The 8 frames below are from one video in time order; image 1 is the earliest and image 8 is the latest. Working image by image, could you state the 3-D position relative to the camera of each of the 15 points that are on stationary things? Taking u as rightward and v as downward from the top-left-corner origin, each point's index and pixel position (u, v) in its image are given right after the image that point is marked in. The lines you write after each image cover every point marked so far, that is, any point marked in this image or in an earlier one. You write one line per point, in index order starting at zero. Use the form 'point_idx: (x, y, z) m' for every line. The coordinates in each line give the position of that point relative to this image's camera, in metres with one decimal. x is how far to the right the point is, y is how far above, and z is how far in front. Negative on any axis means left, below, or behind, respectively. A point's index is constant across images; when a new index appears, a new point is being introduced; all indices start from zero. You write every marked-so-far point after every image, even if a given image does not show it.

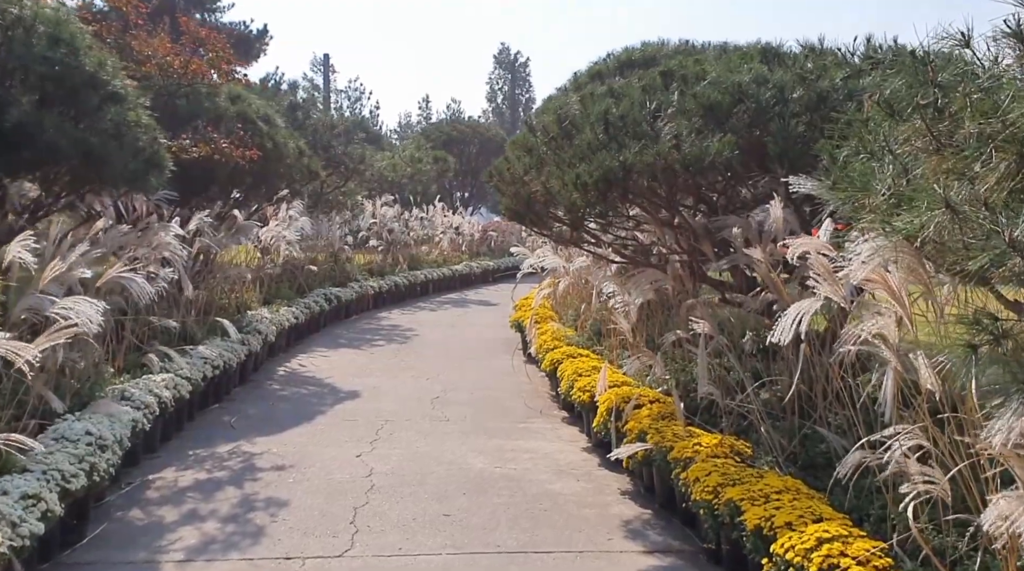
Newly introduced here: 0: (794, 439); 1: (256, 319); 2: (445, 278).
0: (+1.3, -0.7, +4.5) m
1: (-2.3, -0.3, +8.9) m
2: (-1.2, +0.1, +16.9) m
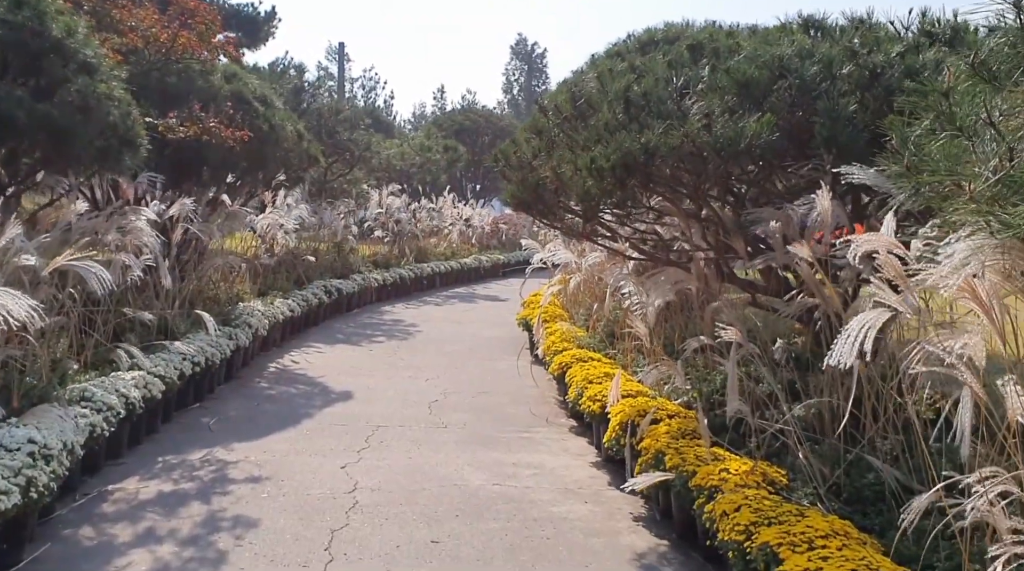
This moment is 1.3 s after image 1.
0: (+1.3, -0.7, +3.9) m
1: (-2.3, -0.2, +8.4) m
2: (-1.0, +0.2, +16.4) m
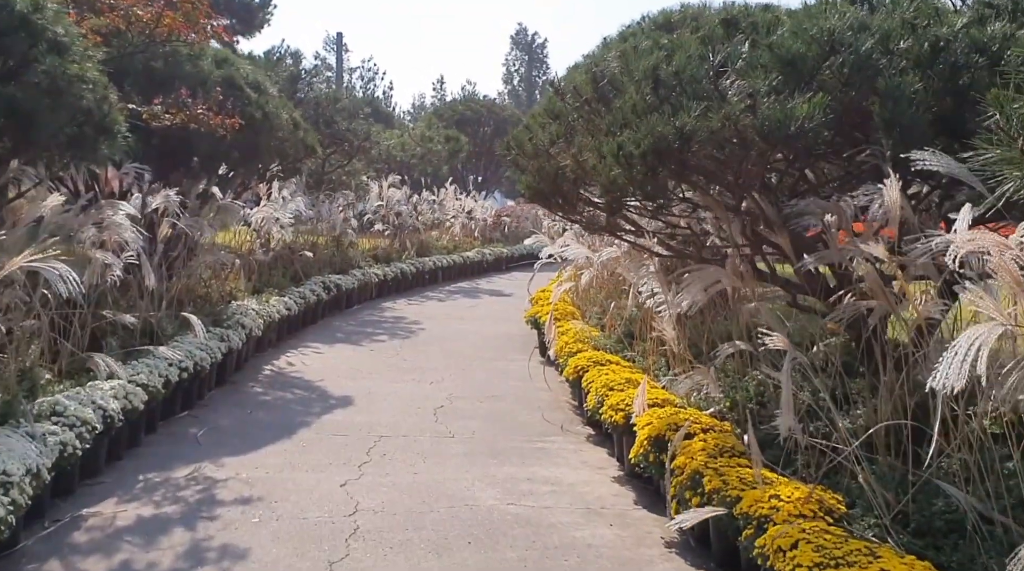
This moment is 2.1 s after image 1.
0: (+1.4, -0.7, +3.4) m
1: (-2.2, -0.2, +7.9) m
2: (-0.9, +0.3, +15.9) m
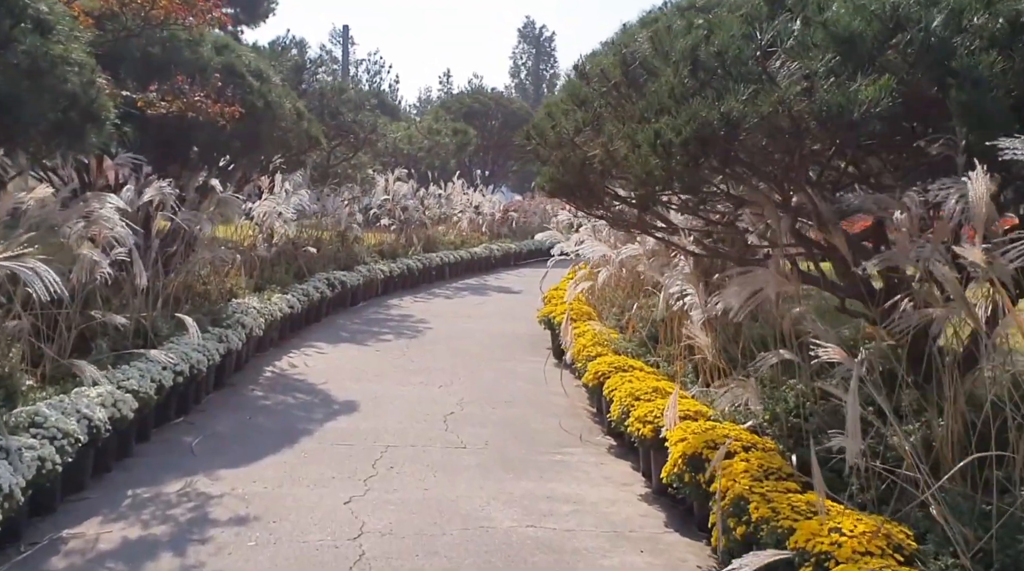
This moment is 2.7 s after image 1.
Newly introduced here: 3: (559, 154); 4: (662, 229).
0: (+1.4, -0.7, +3.0) m
1: (-2.1, -0.2, +7.6) m
2: (-0.8, +0.4, +15.5) m
3: (+0.2, +0.6, +4.2) m
4: (+0.7, +0.2, +4.3) m
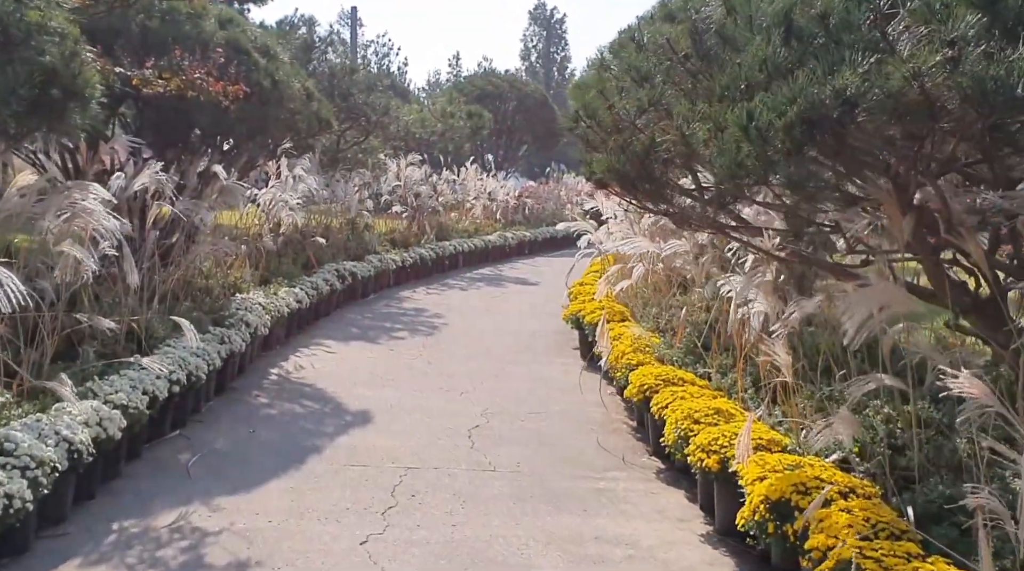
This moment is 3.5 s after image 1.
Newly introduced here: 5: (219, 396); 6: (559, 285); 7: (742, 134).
0: (+1.6, -0.8, +2.4) m
1: (-1.9, -0.2, +7.0) m
2: (-0.5, +0.5, +14.9) m
3: (+0.4, +0.5, +3.5) m
4: (+0.8, +0.2, +3.7) m
5: (-1.8, -0.7, +6.1) m
6: (+0.6, 0.0, +12.5) m
7: (+0.7, +0.4, +2.8) m
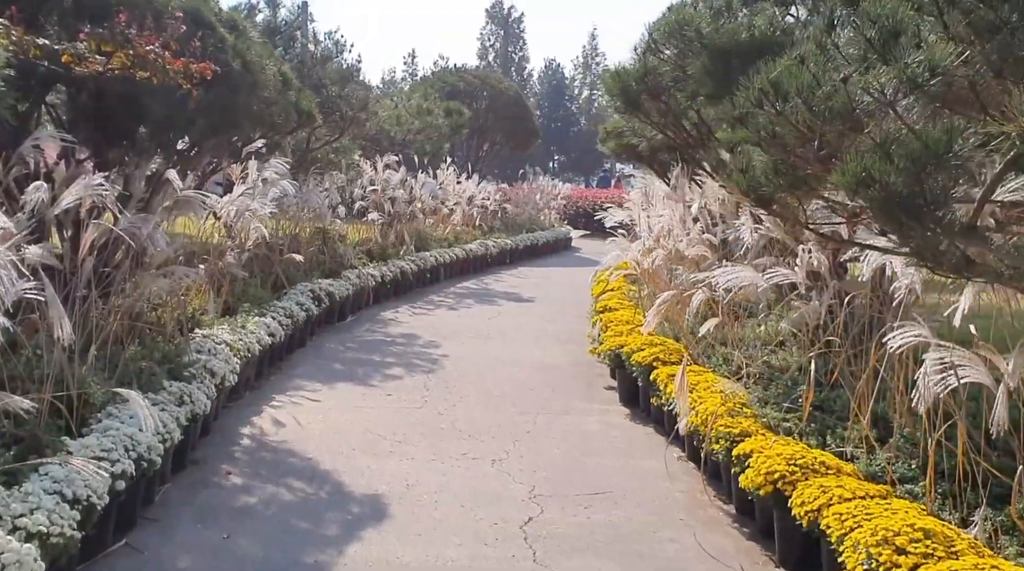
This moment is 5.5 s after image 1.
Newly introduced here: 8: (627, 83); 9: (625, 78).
0: (+2.0, -1.0, +1.1) m
1: (-1.7, -0.4, +5.5) m
2: (-0.7, +0.3, +13.5) m
3: (+0.8, +0.3, +2.2) m
4: (+1.2, 0.0, +2.3) m
5: (-1.6, -0.9, +4.6) m
6: (+0.5, -0.2, +11.1) m
7: (+1.1, +0.2, +1.4) m
8: (+0.8, +1.3, +6.6) m
9: (+0.8, +1.4, +6.6) m
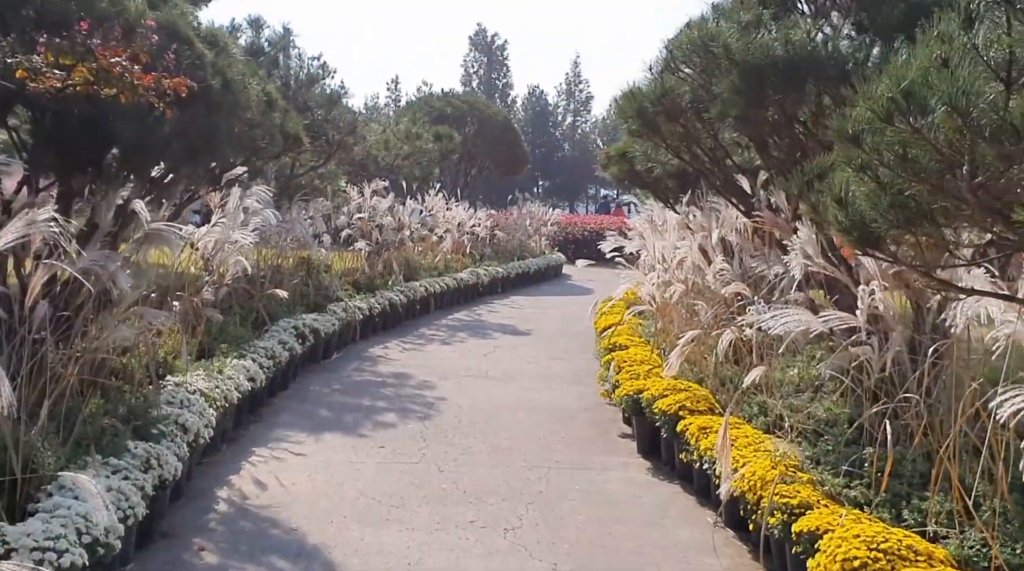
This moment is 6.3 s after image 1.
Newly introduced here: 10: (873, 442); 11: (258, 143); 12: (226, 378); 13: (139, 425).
0: (+2.2, -1.1, +0.5) m
1: (-1.6, -0.6, +4.8) m
2: (-0.8, -0.1, +12.9) m
3: (+0.9, +0.2, +1.6) m
4: (+1.3, -0.1, +1.8) m
5: (-1.5, -1.1, +4.0) m
6: (+0.5, -0.5, +10.5) m
7: (+1.2, +0.1, +0.9) m
8: (+0.8, +1.1, +6.0) m
9: (+0.8, +1.1, +6.0) m
10: (+1.6, -0.7, +4.3) m
11: (-1.6, +0.9, +6.3) m
12: (-1.6, -0.5, +5.6) m
13: (-1.7, -0.6, +4.4) m
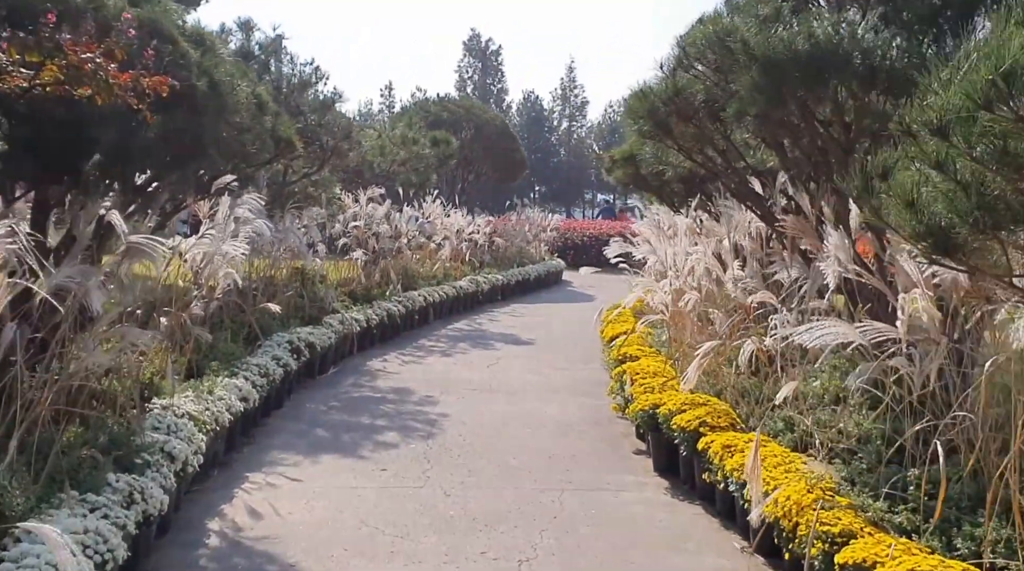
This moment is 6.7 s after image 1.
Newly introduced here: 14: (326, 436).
0: (+2.3, -1.1, +0.2) m
1: (-1.6, -0.6, +4.5) m
2: (-0.8, -0.2, +12.5) m
3: (+0.9, +0.2, +1.3) m
4: (+1.4, -0.1, +1.5) m
5: (-1.4, -1.2, +3.7) m
6: (+0.5, -0.6, +10.2) m
7: (+1.3, +0.1, +0.5) m
8: (+0.8, +1.1, +5.7) m
9: (+0.8, +1.1, +5.7) m
10: (+1.7, -0.7, +4.0) m
11: (-1.6, +0.8, +6.0) m
12: (-1.6, -0.6, +5.3) m
13: (-1.6, -0.7, +4.1) m
14: (-1.2, -1.0, +6.2) m
